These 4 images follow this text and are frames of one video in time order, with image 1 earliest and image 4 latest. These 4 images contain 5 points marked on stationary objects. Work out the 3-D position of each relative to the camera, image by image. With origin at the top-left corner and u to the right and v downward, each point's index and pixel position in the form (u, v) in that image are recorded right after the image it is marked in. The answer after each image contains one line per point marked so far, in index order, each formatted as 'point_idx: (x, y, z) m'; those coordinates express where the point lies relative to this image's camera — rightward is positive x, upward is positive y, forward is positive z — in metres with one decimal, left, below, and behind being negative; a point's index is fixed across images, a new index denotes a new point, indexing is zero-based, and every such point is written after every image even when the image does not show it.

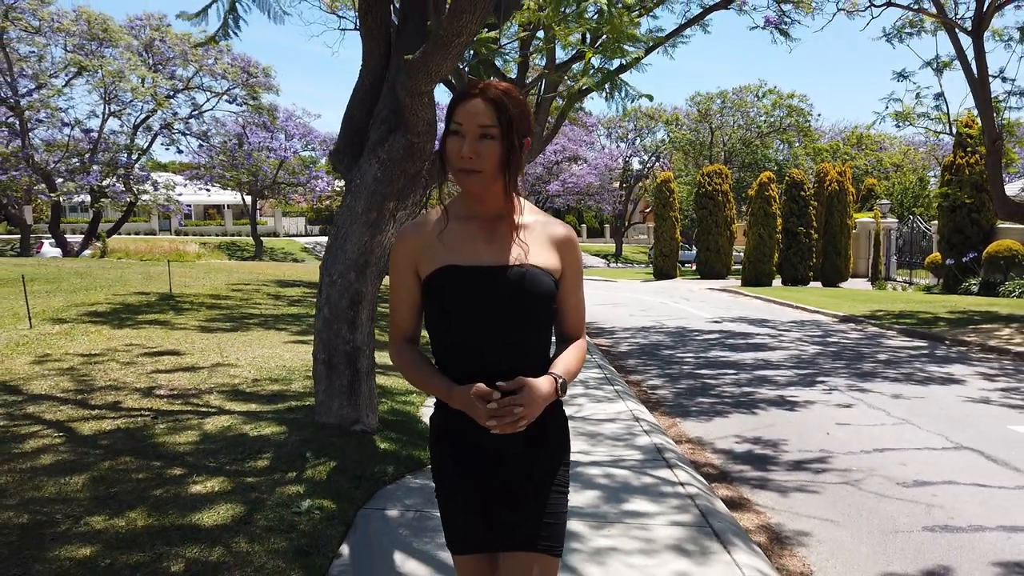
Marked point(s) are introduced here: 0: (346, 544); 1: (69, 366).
0: (-0.8, -1.3, +3.7) m
1: (-4.2, -0.7, +7.1) m
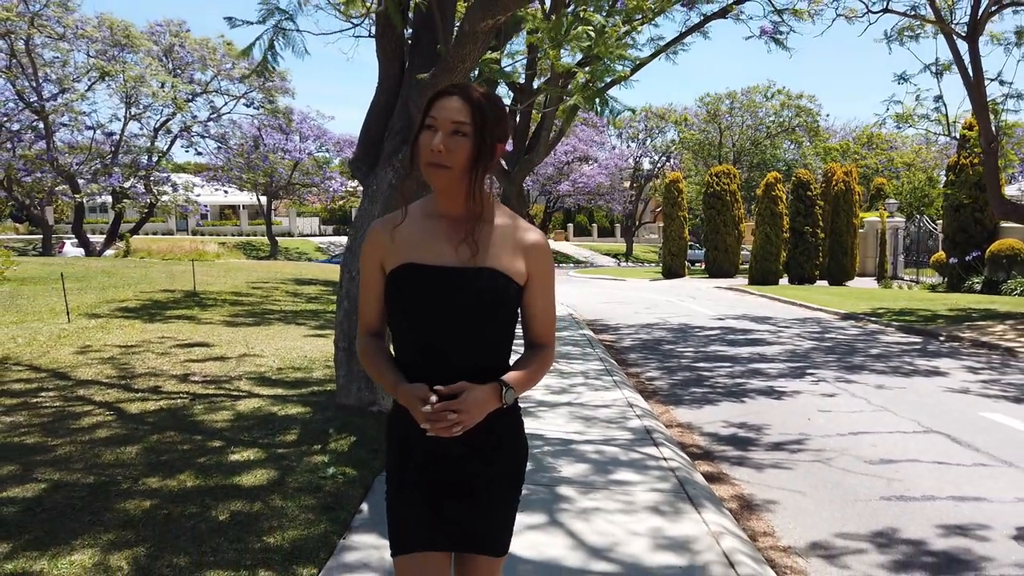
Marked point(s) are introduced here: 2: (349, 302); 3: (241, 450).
0: (-0.8, -1.2, +4.3) m
1: (-4.2, -0.7, +7.8) m
2: (-1.2, -0.1, +5.7) m
3: (-1.8, -1.1, +4.9) m
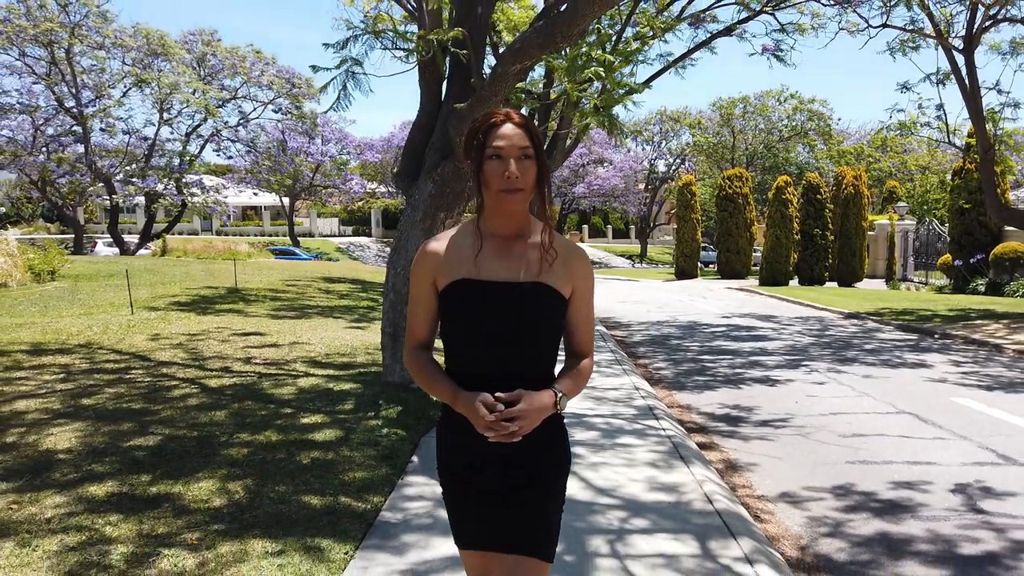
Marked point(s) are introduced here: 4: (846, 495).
0: (-0.7, -1.2, +5.3) m
1: (-4.0, -0.6, +8.8) m
2: (-1.0, -0.1, +6.7) m
3: (-1.6, -1.0, +5.9) m
4: (+2.4, -1.5, +5.3) m
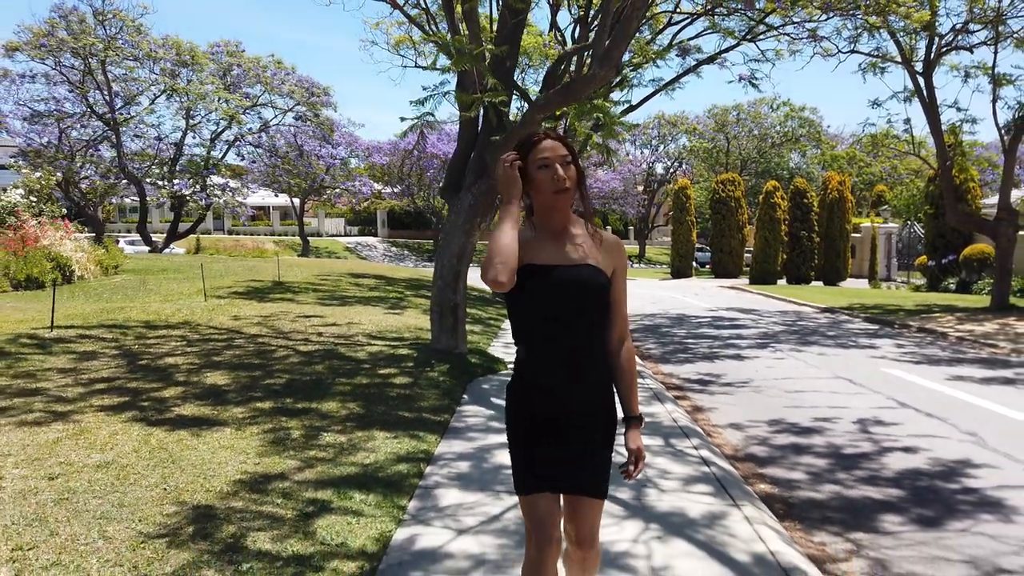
0: (-0.4, -1.0, +7.3) m
1: (-3.7, -0.5, +10.9) m
2: (-0.8, +0.1, +8.7) m
3: (-1.4, -0.9, +8.0) m
4: (+2.6, -1.3, +7.3) m
